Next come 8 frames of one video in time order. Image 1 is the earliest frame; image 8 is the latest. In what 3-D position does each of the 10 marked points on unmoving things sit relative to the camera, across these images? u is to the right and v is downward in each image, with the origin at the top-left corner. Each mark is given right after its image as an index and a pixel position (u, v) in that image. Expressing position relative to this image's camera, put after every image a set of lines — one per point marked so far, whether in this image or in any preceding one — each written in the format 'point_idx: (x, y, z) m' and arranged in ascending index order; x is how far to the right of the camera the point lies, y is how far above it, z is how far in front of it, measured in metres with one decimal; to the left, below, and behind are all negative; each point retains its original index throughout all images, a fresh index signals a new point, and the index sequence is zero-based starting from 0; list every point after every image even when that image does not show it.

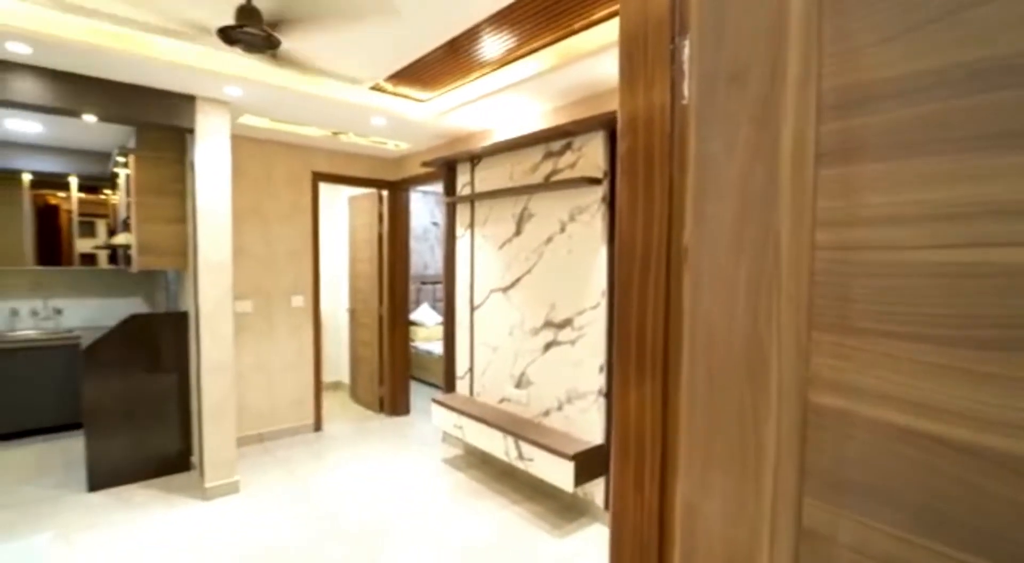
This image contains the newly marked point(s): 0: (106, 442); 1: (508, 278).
0: (-2.8, -1.1, +3.6) m
1: (0.0, 0.0, +3.7) m
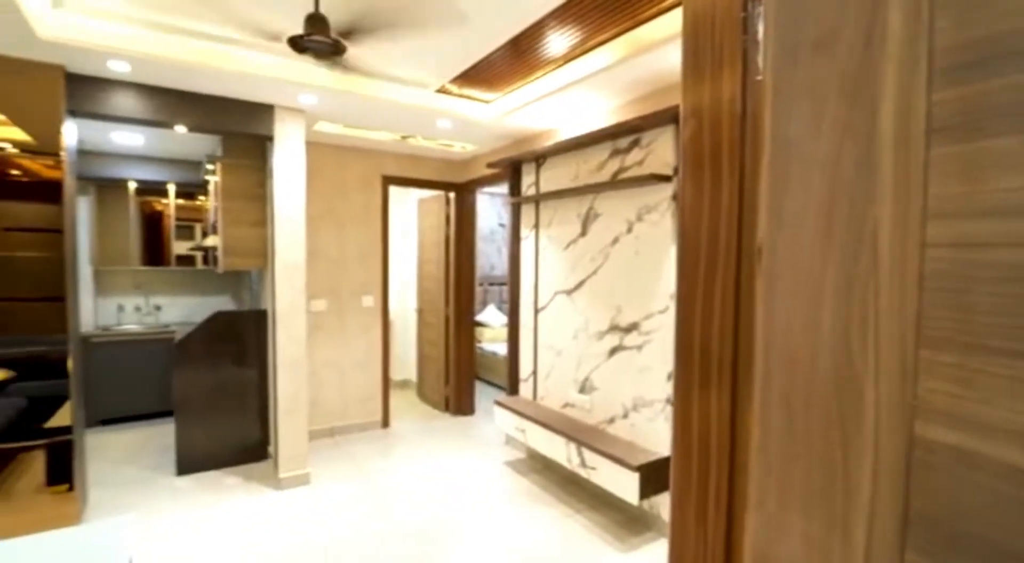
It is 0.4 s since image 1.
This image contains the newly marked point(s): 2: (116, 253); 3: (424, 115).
0: (-2.3, -1.1, +3.8) m
1: (+0.4, 0.0, +3.6) m
2: (-3.9, +0.3, +5.2) m
3: (-0.6, +1.2, +3.7) m
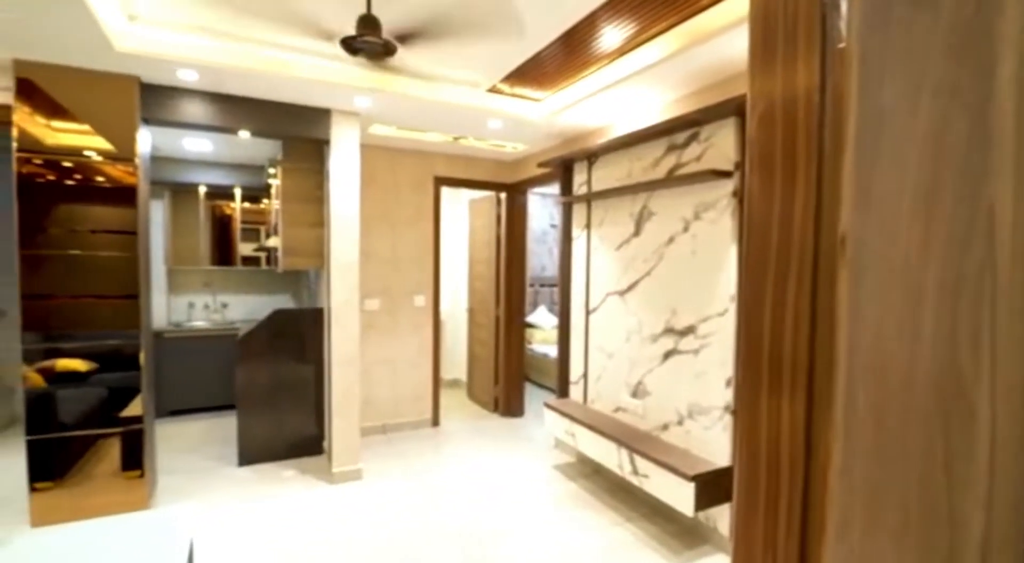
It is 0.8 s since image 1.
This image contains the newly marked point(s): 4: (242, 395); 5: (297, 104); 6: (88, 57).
0: (-2.0, -1.1, +4.0) m
1: (+0.7, 0.0, +3.5) m
2: (-3.4, +0.3, +5.5) m
3: (-0.3, +1.2, +3.7) m
4: (-2.0, -0.9, +3.9) m
5: (-1.5, +1.2, +3.5) m
6: (-2.3, +1.2, +2.8) m
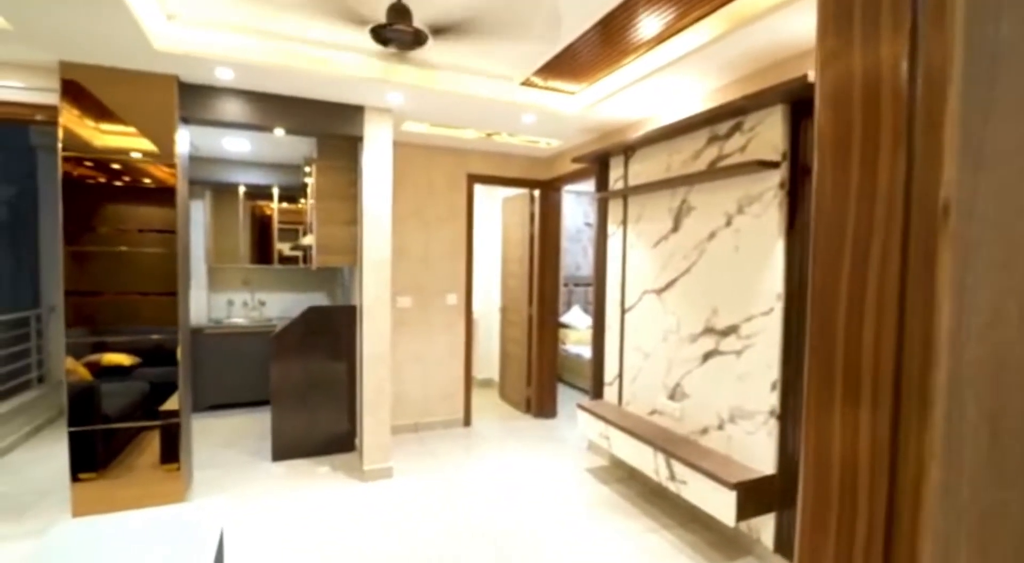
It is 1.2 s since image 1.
0: (-1.7, -1.1, +4.0) m
1: (+1.0, 0.0, +3.3) m
2: (-3.0, +0.3, +5.6) m
3: (0.0, +1.2, +3.6) m
4: (-1.8, -0.8, +4.0) m
5: (-1.2, +1.2, +3.6) m
6: (-2.1, +1.2, +2.9) m
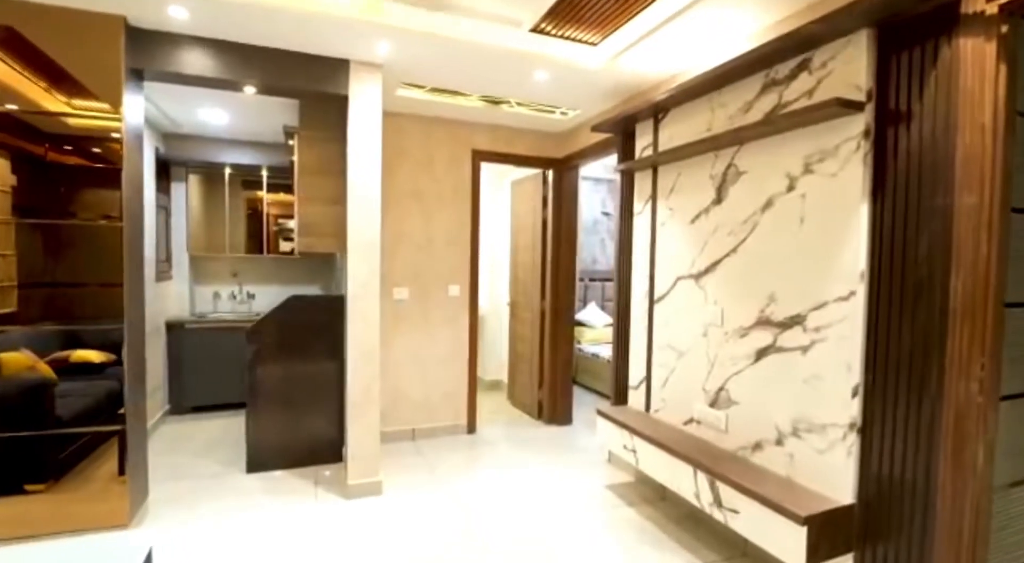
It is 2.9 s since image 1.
0: (-1.7, -1.0, +3.5) m
1: (+1.0, +0.1, +2.8) m
2: (-2.9, +0.4, +5.1) m
3: (0.0, +1.3, +3.1) m
4: (-1.7, -0.7, +3.5) m
5: (-1.2, +1.3, +3.0) m
6: (-2.1, +1.3, +2.4) m
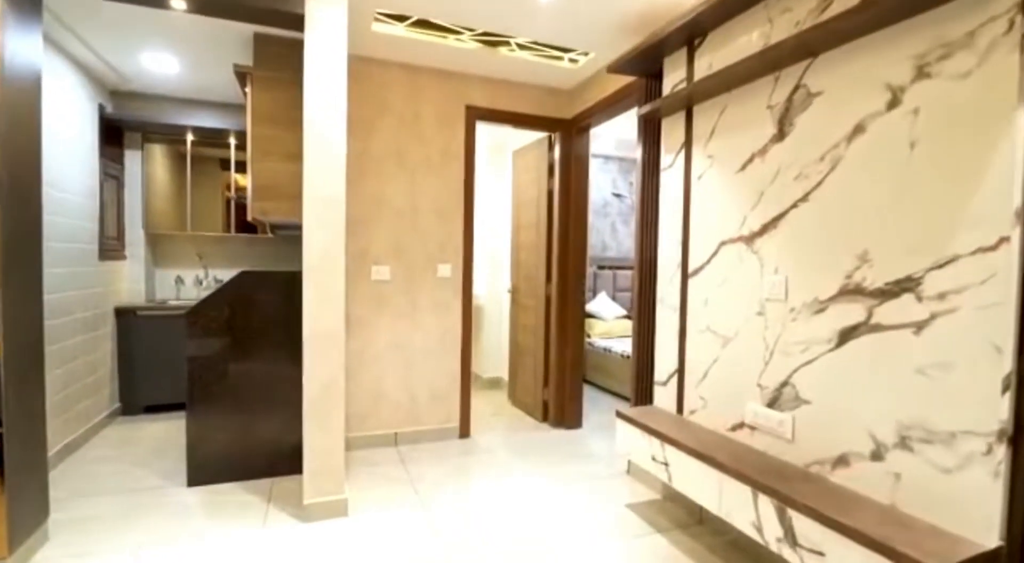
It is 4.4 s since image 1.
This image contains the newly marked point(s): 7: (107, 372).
0: (-1.7, -0.8, +2.9) m
1: (+1.0, +0.3, +2.1) m
2: (-2.9, +0.5, +4.5) m
3: (0.0, +1.4, +2.5) m
4: (-1.7, -0.6, +2.9) m
5: (-1.2, +1.5, +2.4) m
6: (-2.1, +1.5, +1.8) m
7: (-3.1, -0.7, +4.0) m
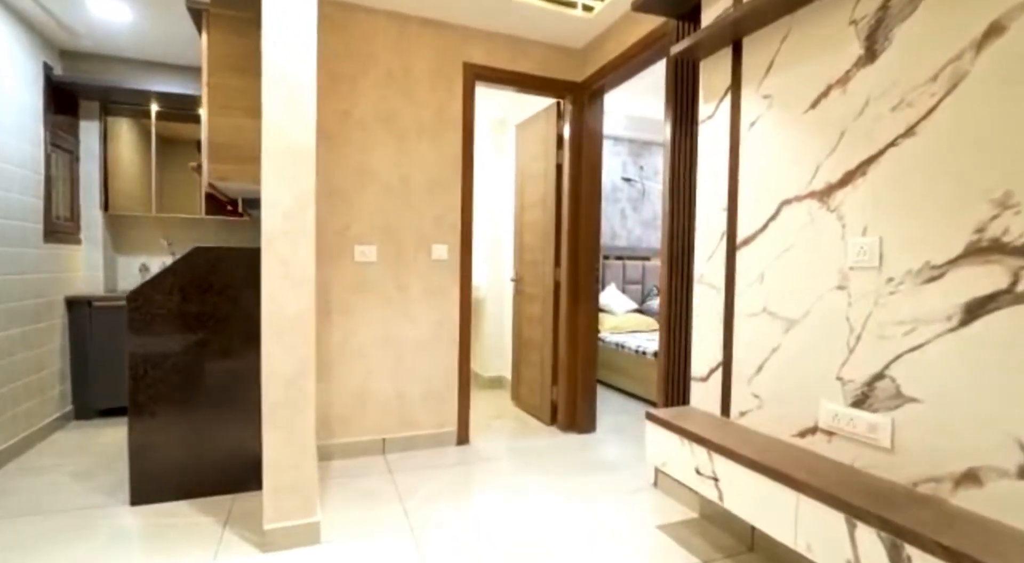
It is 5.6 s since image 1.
0: (-1.6, -0.7, +2.4) m
1: (+1.0, +0.4, +1.7) m
2: (-2.9, +0.6, +4.1) m
3: (0.0, +1.5, +2.0) m
4: (-1.7, -0.5, +2.4) m
5: (-1.1, +1.6, +2.0) m
6: (-2.0, +1.6, +1.3) m
7: (-3.1, -0.6, +3.5) m
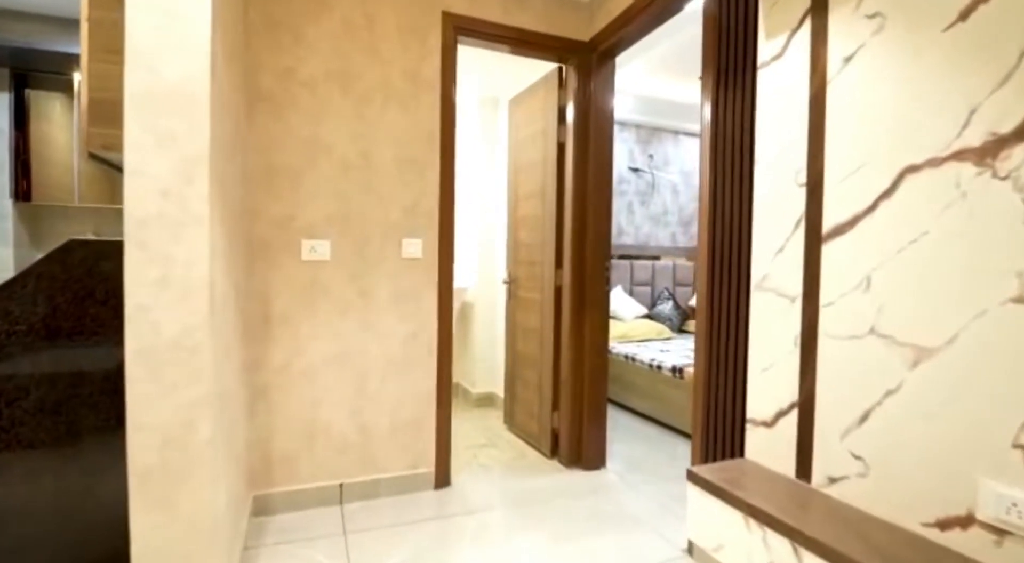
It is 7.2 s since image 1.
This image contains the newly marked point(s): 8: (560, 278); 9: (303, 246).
0: (-1.7, -0.7, +1.8) m
1: (+1.0, +0.3, +1.1) m
2: (-2.9, +0.6, +3.4) m
3: (0.0, +1.5, +1.4) m
4: (-1.7, -0.5, +1.7) m
5: (-1.2, +1.6, +1.3) m
6: (-2.1, +1.6, +0.7) m
7: (-3.1, -0.6, +2.9) m
8: (+0.3, 0.0, +3.0) m
9: (-0.9, +0.2, +2.3) m
